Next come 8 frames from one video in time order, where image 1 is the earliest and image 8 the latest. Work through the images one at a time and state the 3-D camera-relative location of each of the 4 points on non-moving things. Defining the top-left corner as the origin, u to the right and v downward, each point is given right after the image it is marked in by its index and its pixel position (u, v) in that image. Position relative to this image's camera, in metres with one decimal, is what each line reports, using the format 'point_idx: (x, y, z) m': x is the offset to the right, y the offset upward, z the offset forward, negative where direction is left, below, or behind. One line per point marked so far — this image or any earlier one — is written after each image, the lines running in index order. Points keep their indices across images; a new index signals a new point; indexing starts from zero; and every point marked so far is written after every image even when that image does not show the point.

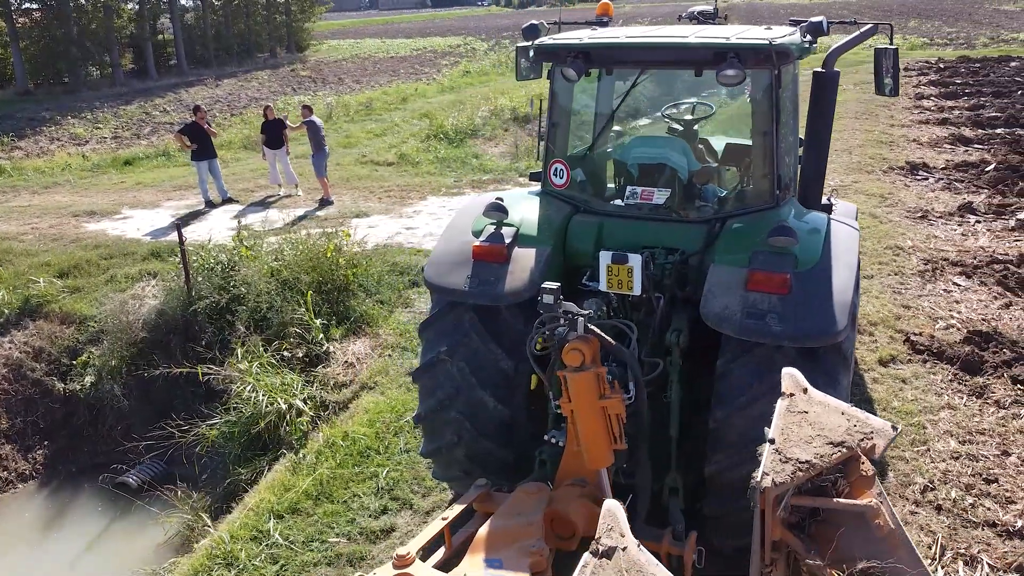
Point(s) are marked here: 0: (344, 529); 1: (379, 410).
0: (-0.8, -1.1, +3.8) m
1: (-0.8, -0.7, +4.8) m
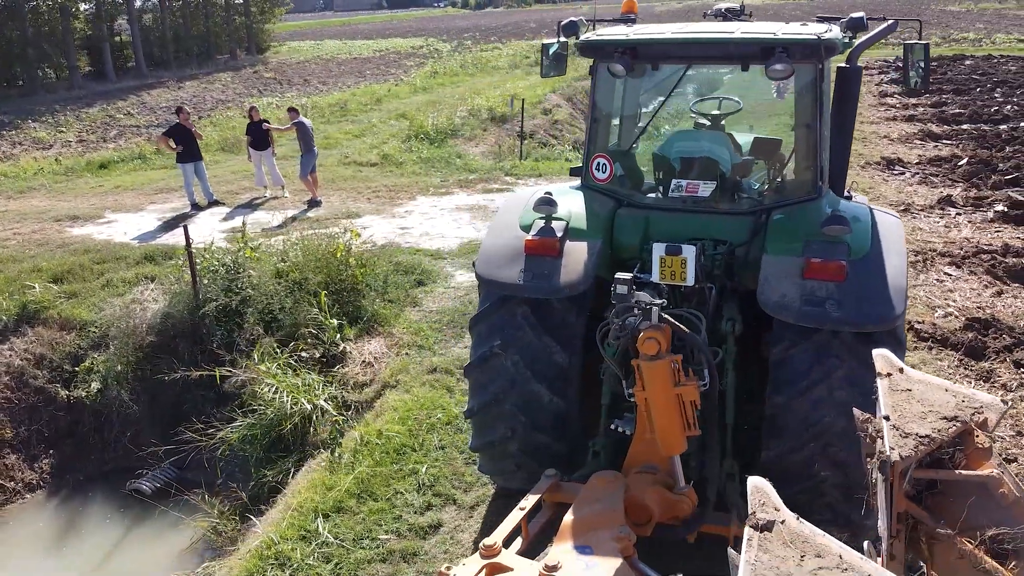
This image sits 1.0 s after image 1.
0: (-0.6, -1.1, +3.8) m
1: (-0.6, -0.7, +4.8) m
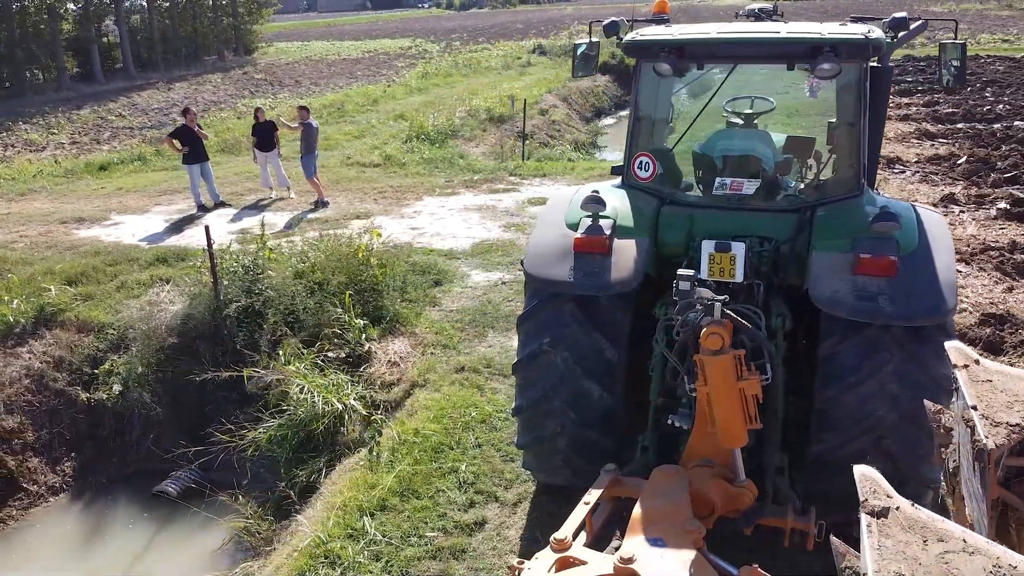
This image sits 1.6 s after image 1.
0: (-0.3, -1.1, +3.8) m
1: (-0.4, -0.7, +4.8) m
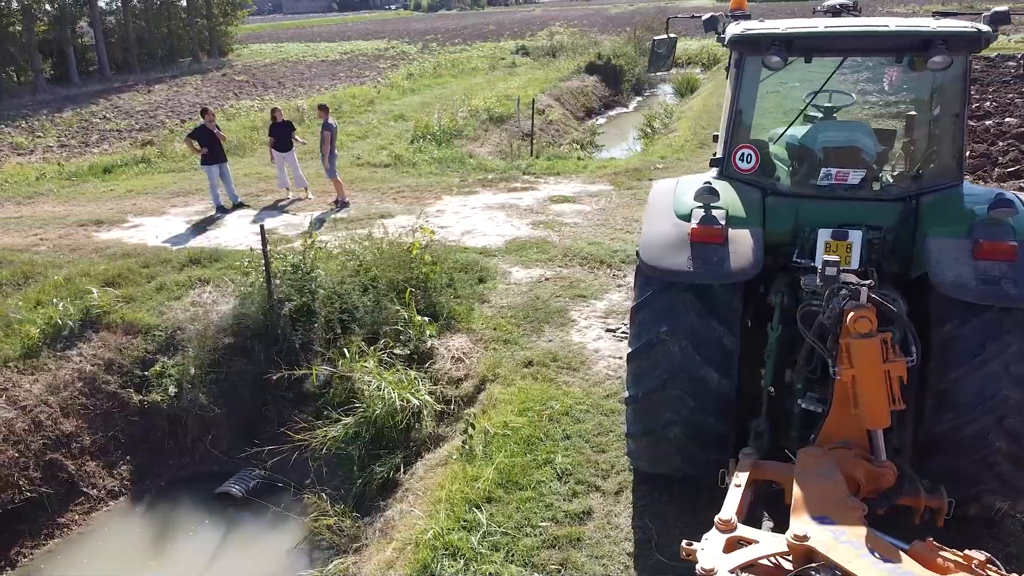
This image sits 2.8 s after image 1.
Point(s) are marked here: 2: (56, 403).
0: (+0.2, -1.1, +3.8) m
1: (+0.1, -0.7, +4.8) m
2: (-3.1, -0.8, +5.6) m
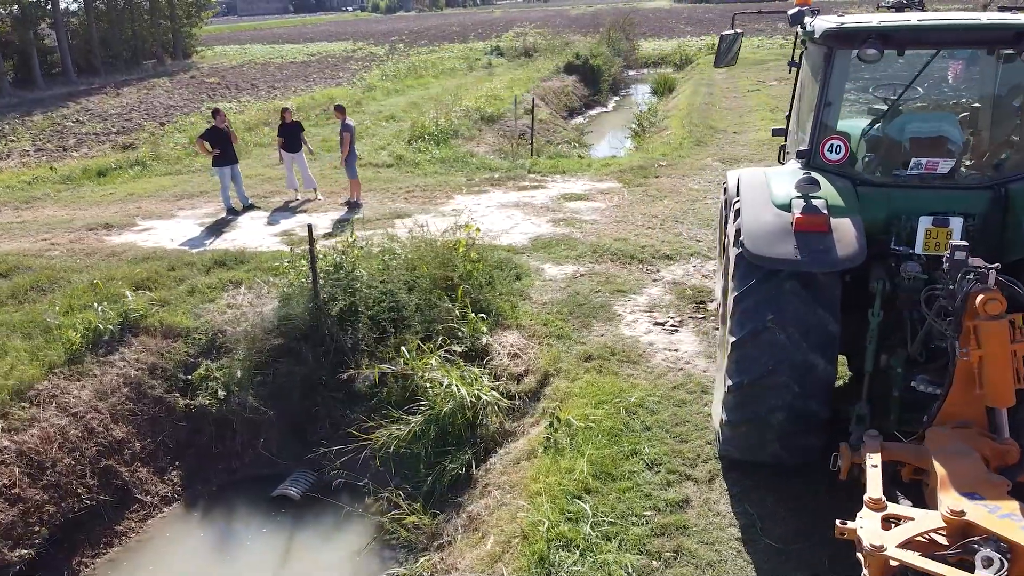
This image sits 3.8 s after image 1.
0: (+0.7, -1.0, +3.9) m
1: (+0.5, -0.6, +4.9) m
2: (-2.7, -0.8, +5.4) m
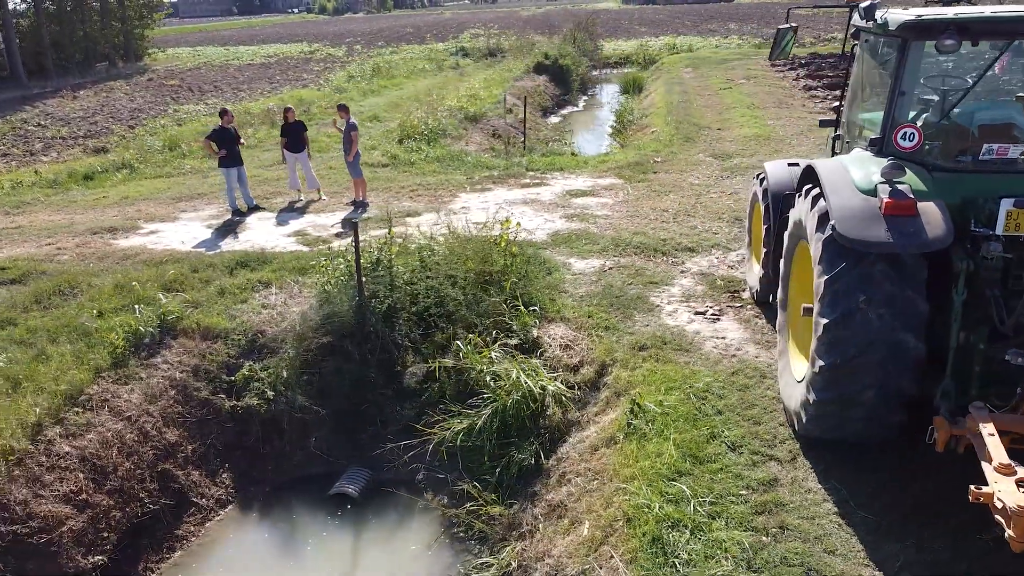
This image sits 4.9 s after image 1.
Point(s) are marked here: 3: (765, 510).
0: (+1.1, -1.0, +4.0) m
1: (+0.9, -0.6, +5.0) m
2: (-2.4, -0.8, +5.3) m
3: (+1.2, -1.0, +3.8) m
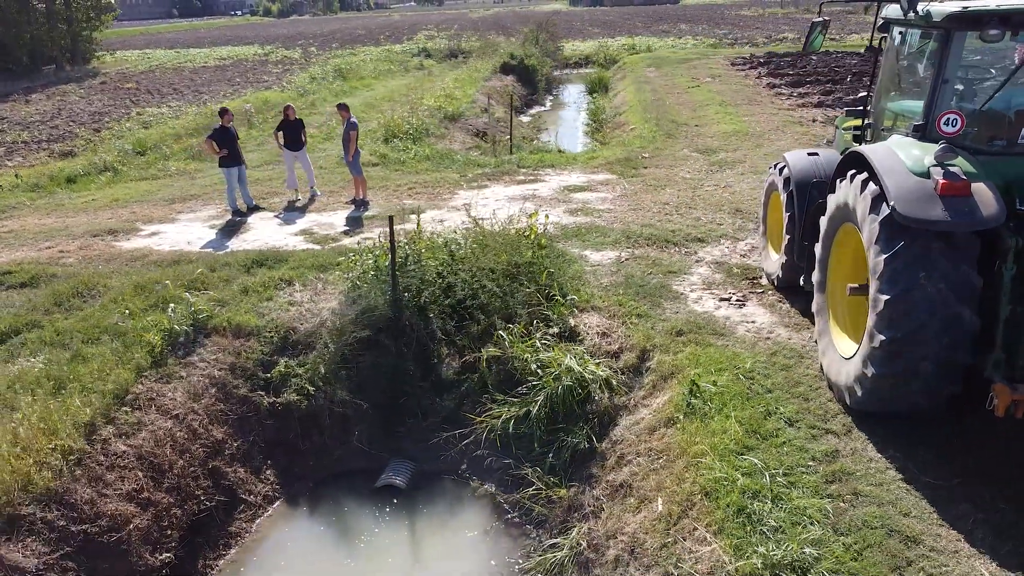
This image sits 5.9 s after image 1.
0: (+1.5, -0.9, +4.2) m
1: (+1.2, -0.5, +5.1) m
2: (-2.0, -0.8, +5.3) m
3: (+1.6, -0.9, +4.0) m
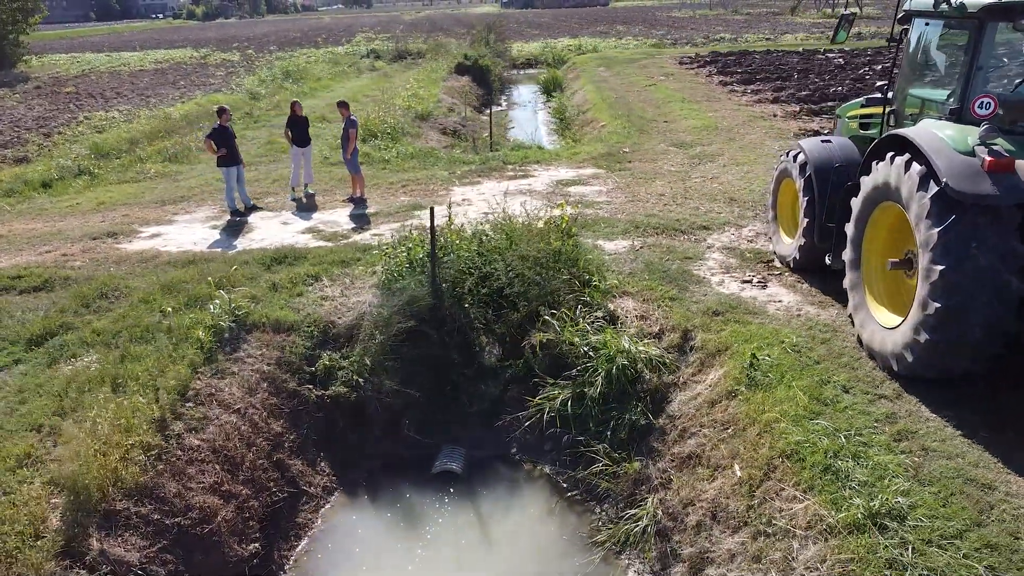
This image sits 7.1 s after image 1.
0: (+2.0, -0.7, +4.5) m
1: (+1.6, -0.3, +5.4) m
2: (-1.7, -0.8, +5.3) m
3: (+2.1, -0.8, +4.3) m
